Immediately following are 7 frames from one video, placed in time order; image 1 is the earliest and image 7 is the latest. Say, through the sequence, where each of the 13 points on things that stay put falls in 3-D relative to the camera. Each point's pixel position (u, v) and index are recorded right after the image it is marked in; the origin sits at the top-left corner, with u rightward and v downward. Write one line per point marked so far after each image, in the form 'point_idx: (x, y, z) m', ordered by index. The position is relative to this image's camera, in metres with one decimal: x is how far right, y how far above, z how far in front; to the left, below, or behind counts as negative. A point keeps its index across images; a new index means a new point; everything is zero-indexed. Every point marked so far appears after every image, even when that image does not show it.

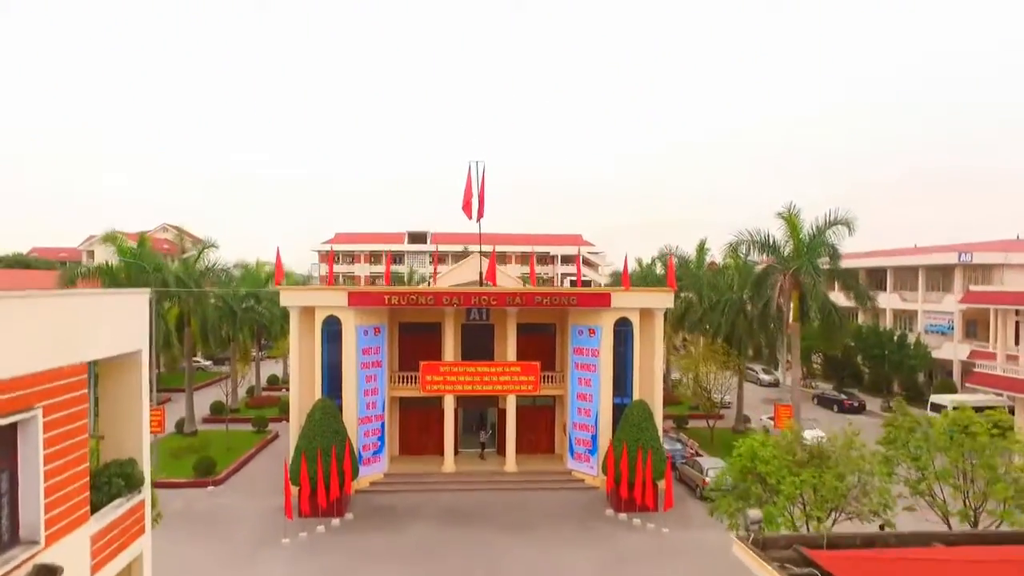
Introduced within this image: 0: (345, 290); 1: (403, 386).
0: (-3.9, -0.1, +14.7) m
1: (-2.8, -2.5, +16.2) m
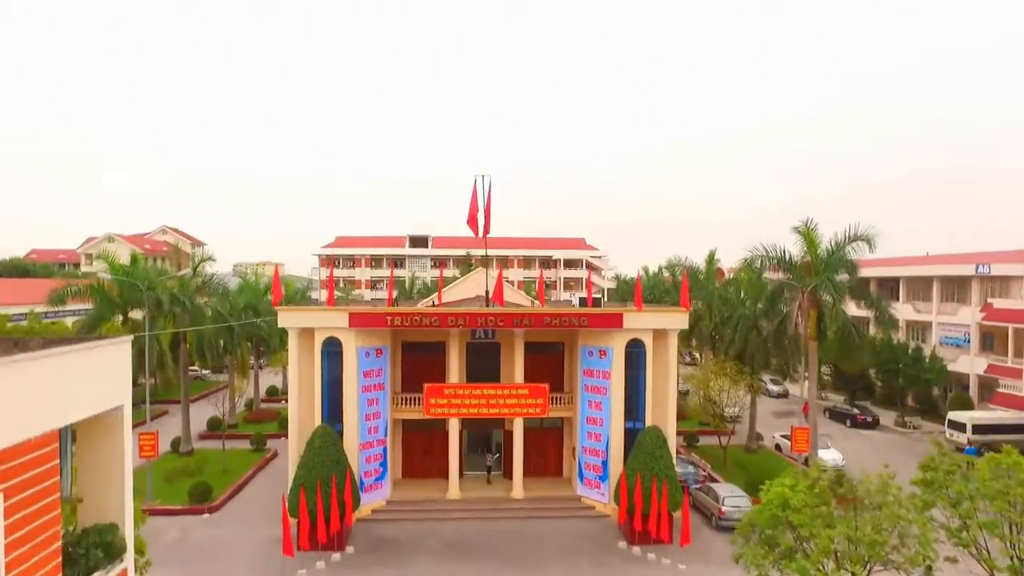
0: (-3.7, -0.5, +14.1) m
1: (-2.6, -3.0, +15.6) m
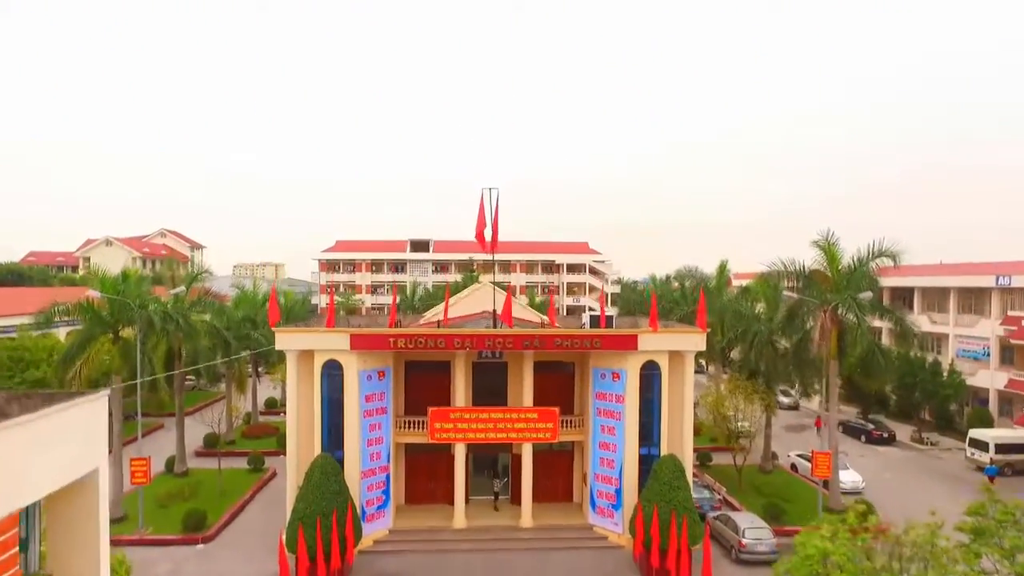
0: (-3.5, -1.0, +13.4) m
1: (-2.4, -3.4, +14.9) m
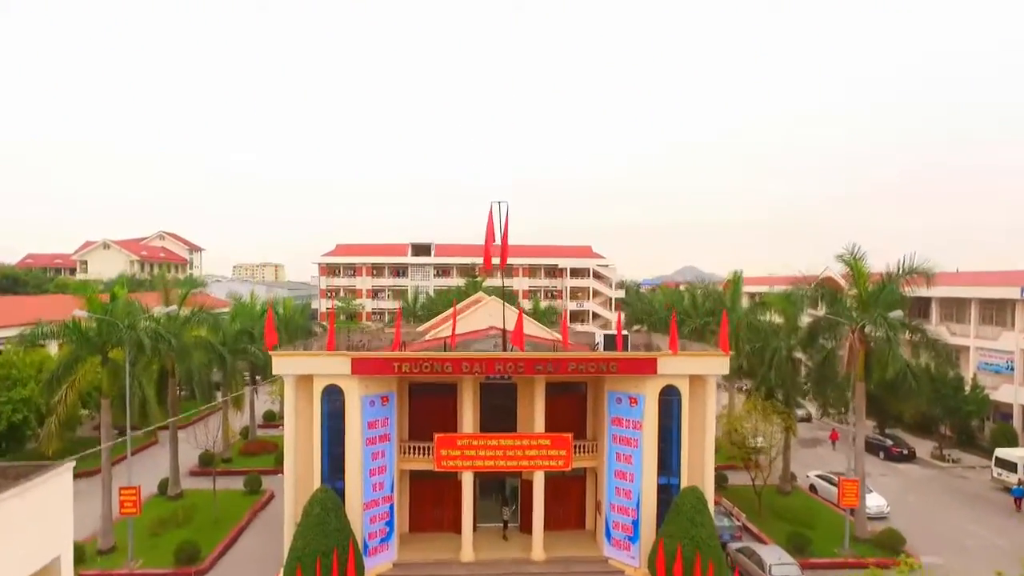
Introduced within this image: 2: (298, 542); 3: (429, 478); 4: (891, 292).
0: (-3.3, -1.4, +12.6) m
1: (-2.2, -3.8, +14.1) m
2: (-3.8, -4.5, +11.4) m
3: (-2.0, -4.5, +15.1) m
4: (+8.8, -0.1, +14.7) m
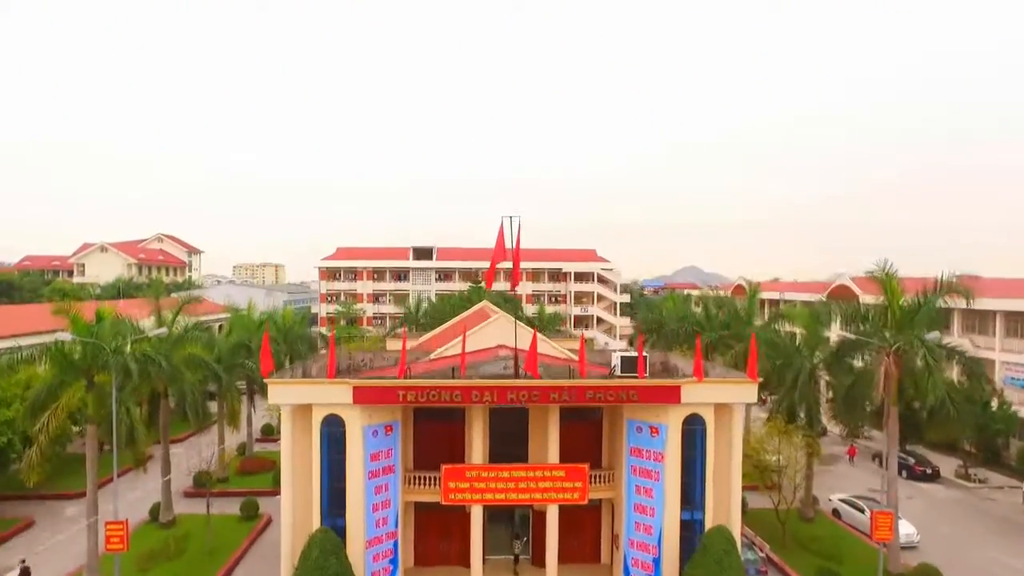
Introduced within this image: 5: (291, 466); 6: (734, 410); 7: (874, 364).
0: (-3.0, -1.8, +11.7) m
1: (-1.9, -4.3, +13.3) m
2: (-3.6, -4.9, +10.5) m
3: (-1.7, -5.0, +14.2) m
4: (+9.1, -0.5, +13.8) m
5: (-4.3, -3.4, +12.2) m
6: (+4.4, -2.4, +12.5) m
7: (+8.1, -1.7, +14.2) m
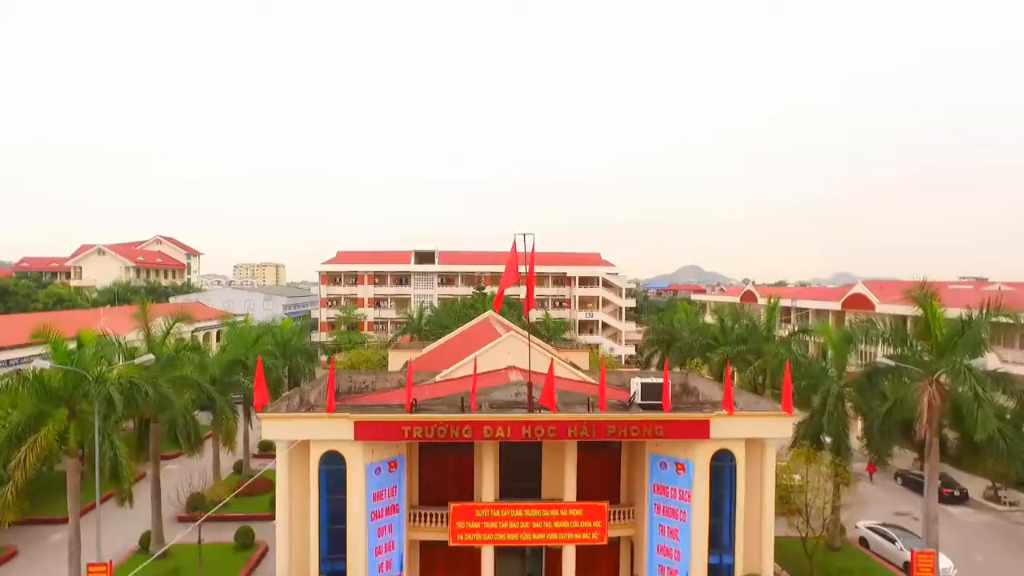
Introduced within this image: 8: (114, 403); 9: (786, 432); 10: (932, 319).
0: (-2.8, -2.2, +10.8) m
1: (-1.7, -4.7, +12.3) m
2: (-3.3, -5.4, +9.5) m
3: (-1.5, -5.4, +13.2) m
4: (+9.3, -1.0, +12.8) m
5: (-4.0, -3.9, +11.2) m
6: (+4.7, -2.9, +11.6) m
7: (+8.4, -2.2, +13.2) m
8: (-7.7, -2.2, +12.2) m
9: (+5.0, -2.6, +11.4) m
10: (+8.7, -0.6, +13.1) m
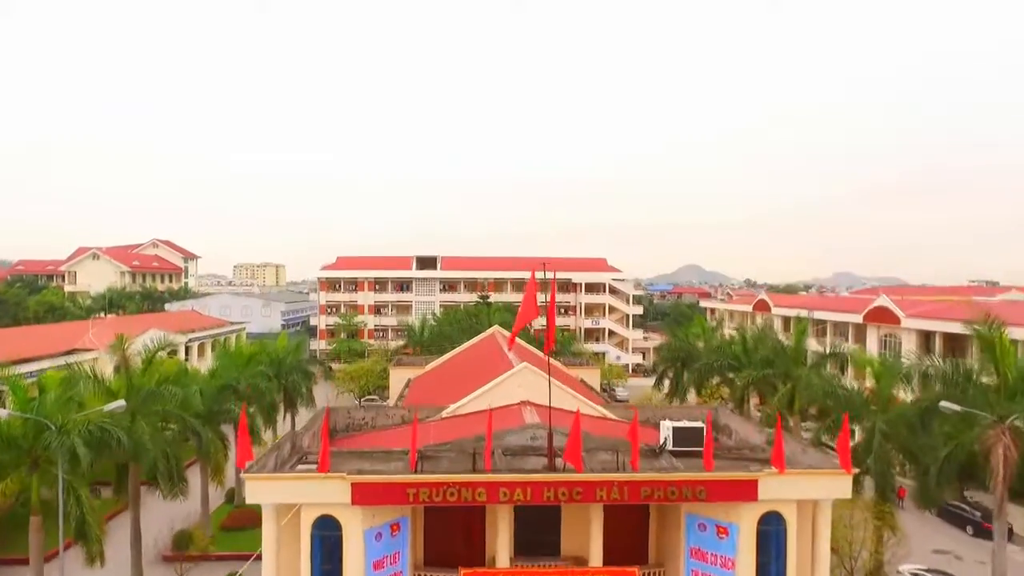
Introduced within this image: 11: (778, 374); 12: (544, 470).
0: (-2.5, -2.9, +9.4) m
1: (-1.4, -5.3, +10.9) m
2: (-3.0, -6.0, +8.1) m
3: (-1.2, -6.0, +11.8) m
4: (+9.6, -1.6, +11.4) m
5: (-3.7, -4.5, +9.8) m
6: (+5.0, -3.5, +10.1) m
7: (+8.7, -2.8, +11.8) m
8: (-7.4, -2.8, +10.8) m
9: (+5.3, -3.2, +10.0) m
10: (+9.0, -1.3, +11.7) m
11: (+8.3, -2.7, +19.9) m
12: (+0.5, -2.8, +9.8) m
